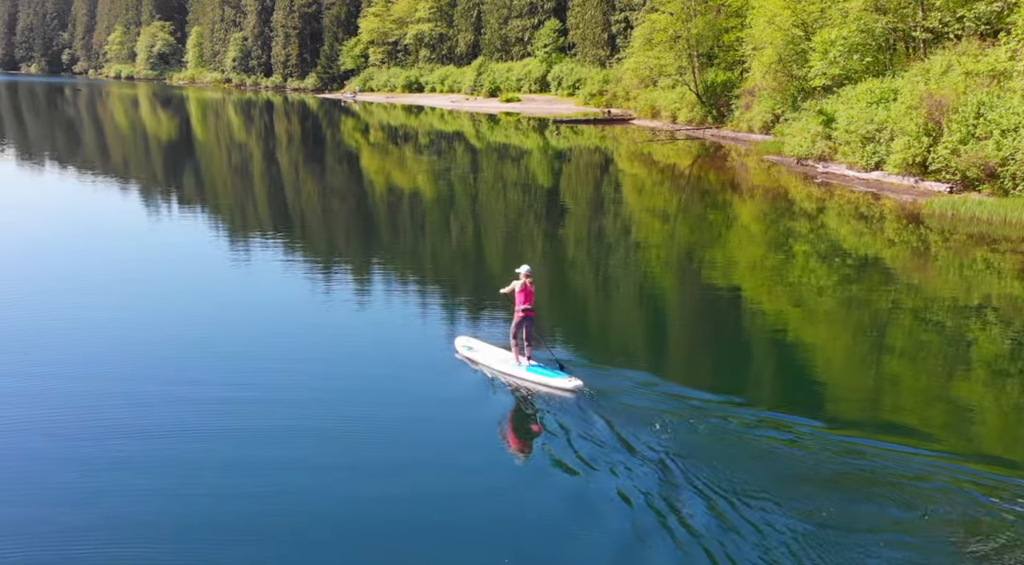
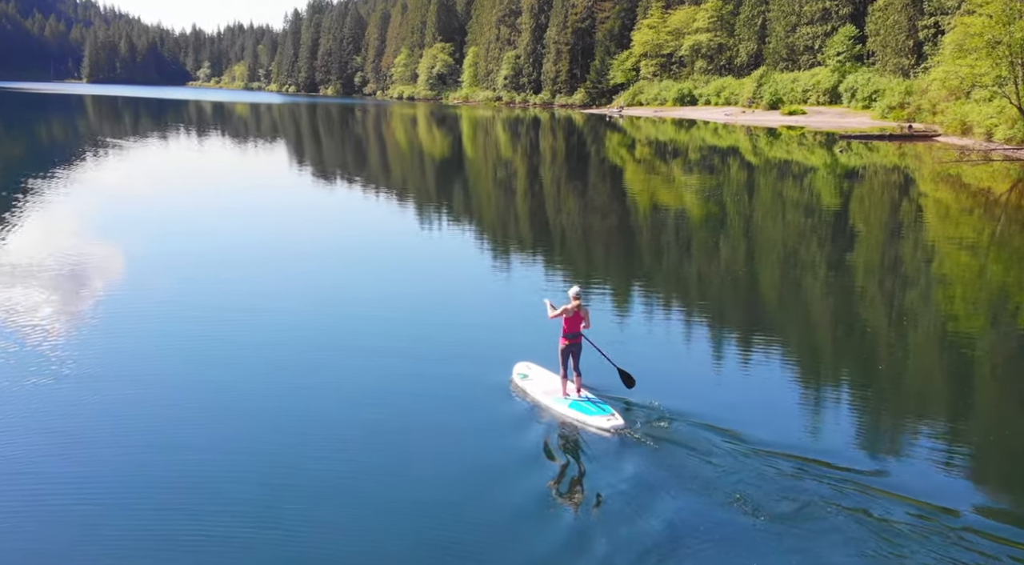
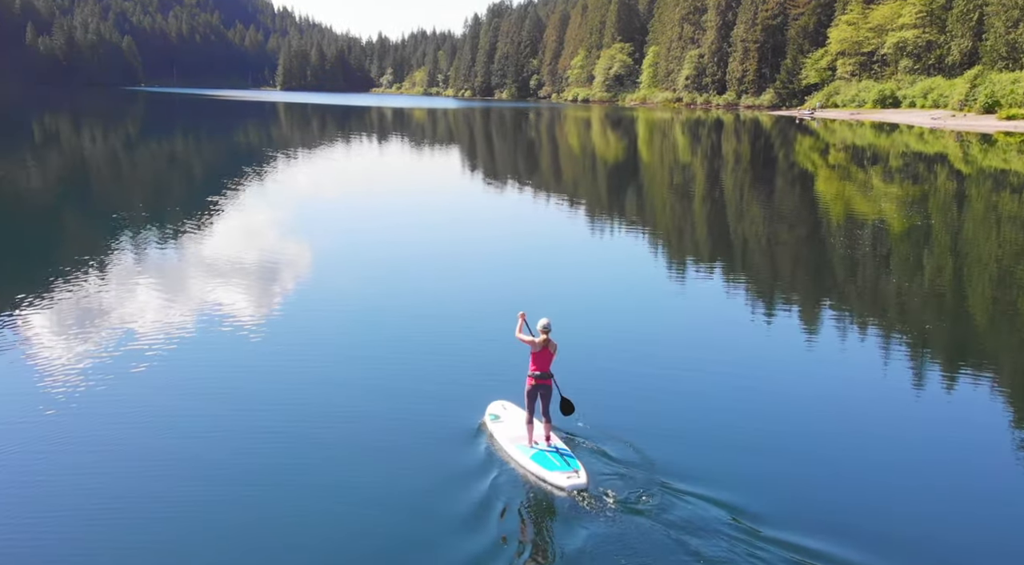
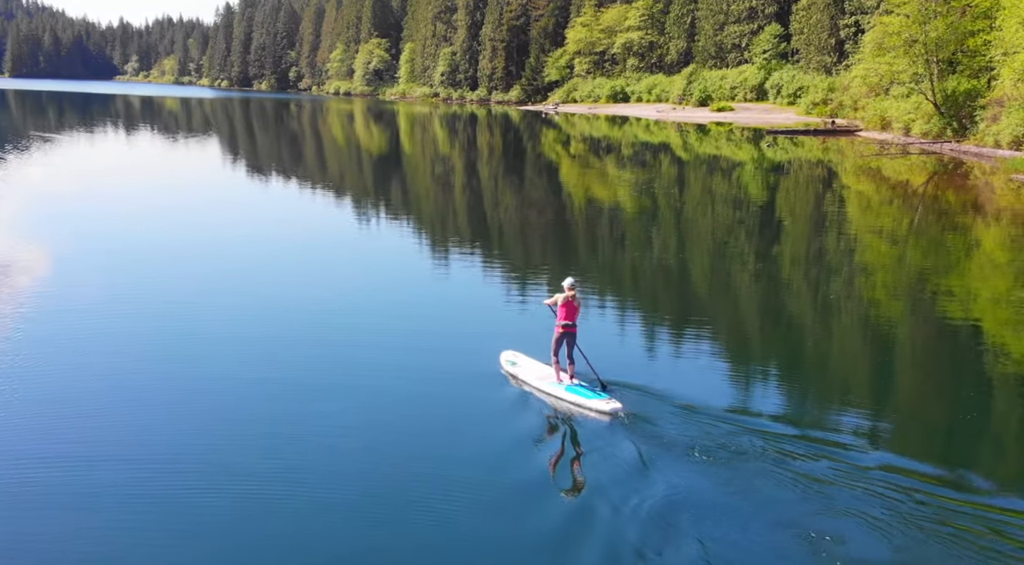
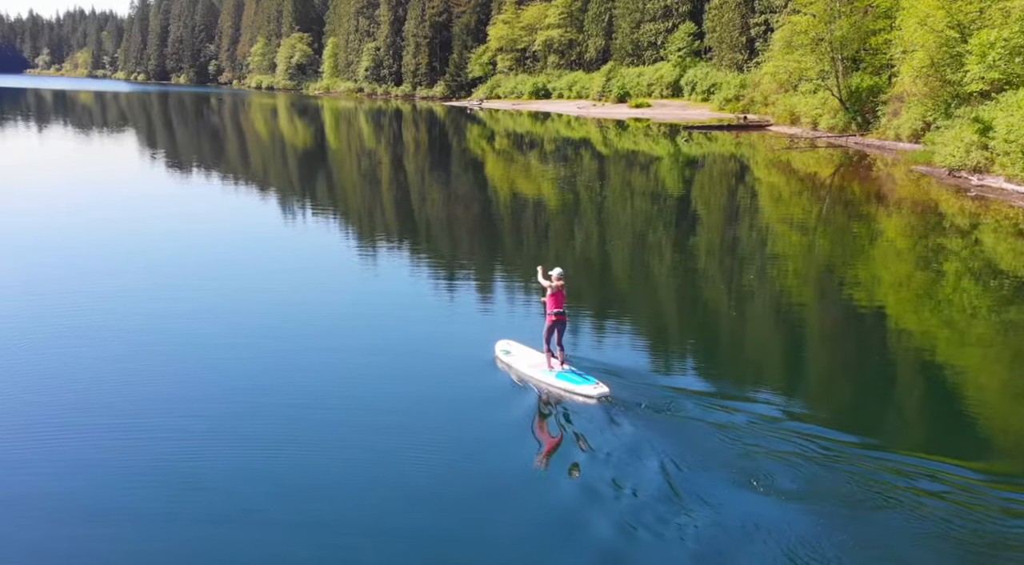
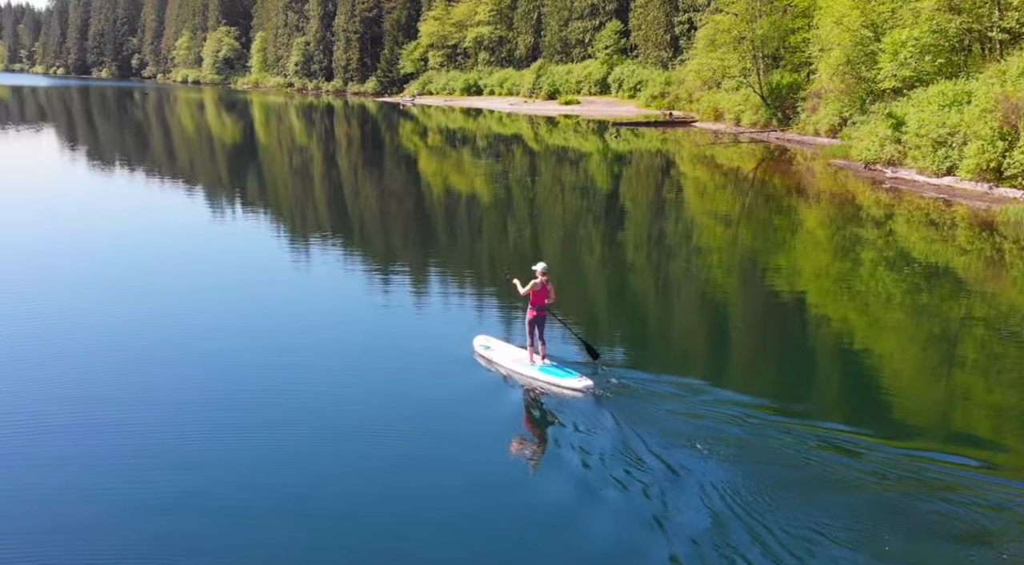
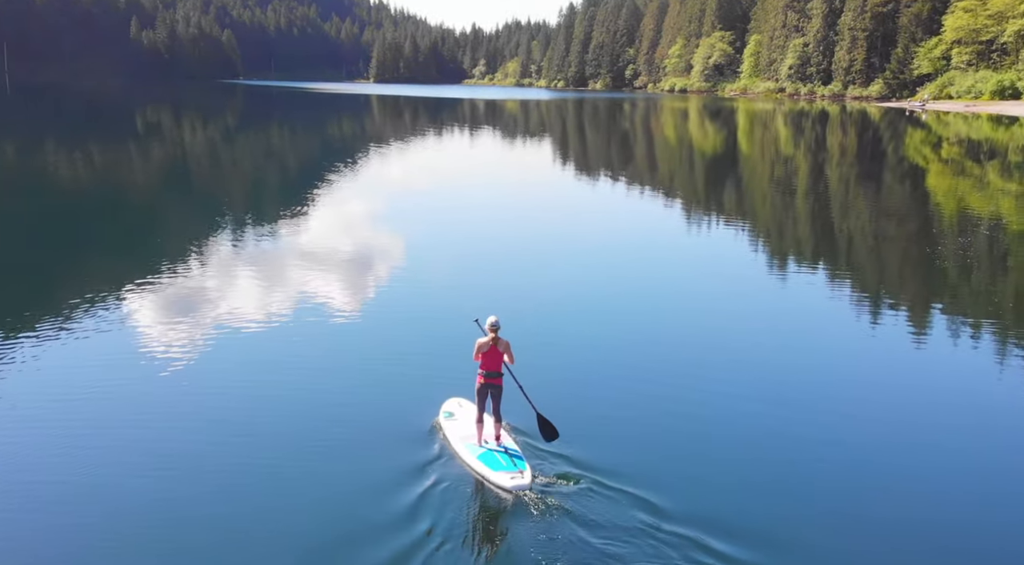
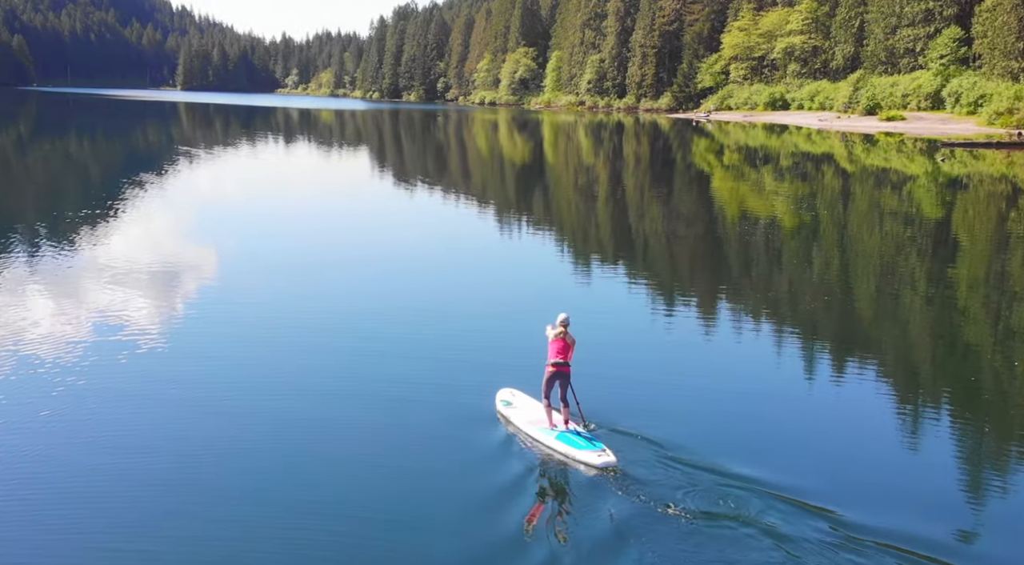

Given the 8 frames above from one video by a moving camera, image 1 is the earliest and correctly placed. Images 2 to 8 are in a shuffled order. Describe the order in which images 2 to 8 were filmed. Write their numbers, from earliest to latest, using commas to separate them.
6, 5, 4, 2, 8, 3, 7
